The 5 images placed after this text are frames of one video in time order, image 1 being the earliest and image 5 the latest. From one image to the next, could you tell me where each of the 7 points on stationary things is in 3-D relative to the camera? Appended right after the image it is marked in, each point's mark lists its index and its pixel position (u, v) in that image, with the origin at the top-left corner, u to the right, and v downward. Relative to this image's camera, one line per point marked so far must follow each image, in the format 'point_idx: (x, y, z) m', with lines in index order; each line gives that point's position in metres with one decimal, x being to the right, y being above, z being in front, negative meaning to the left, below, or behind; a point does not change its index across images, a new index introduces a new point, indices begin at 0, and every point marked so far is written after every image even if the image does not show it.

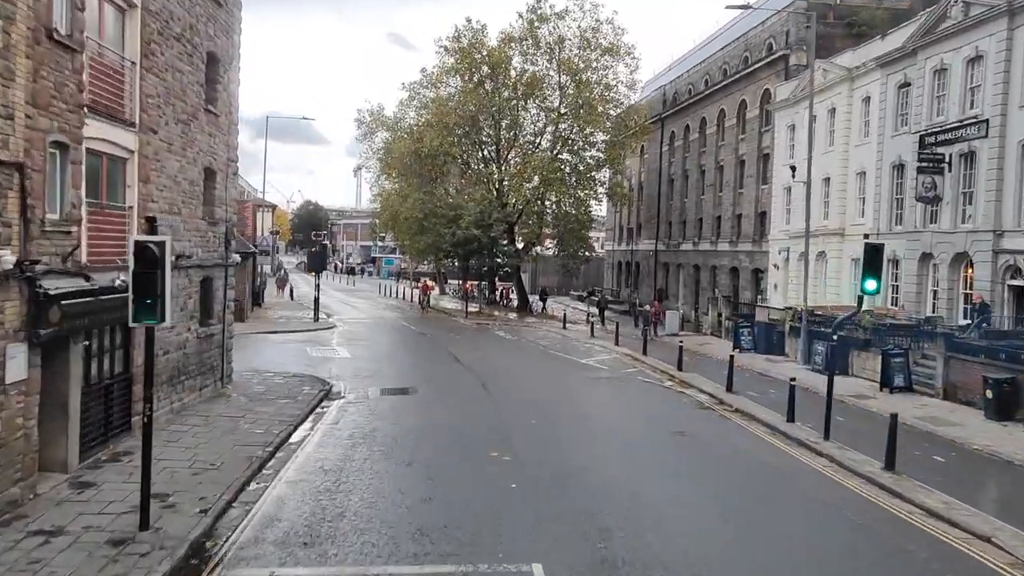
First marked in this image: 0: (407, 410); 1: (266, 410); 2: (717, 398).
0: (-2.1, -2.4, +16.0) m
1: (-4.5, -2.2, +14.9) m
2: (+4.4, -2.4, +17.7) m
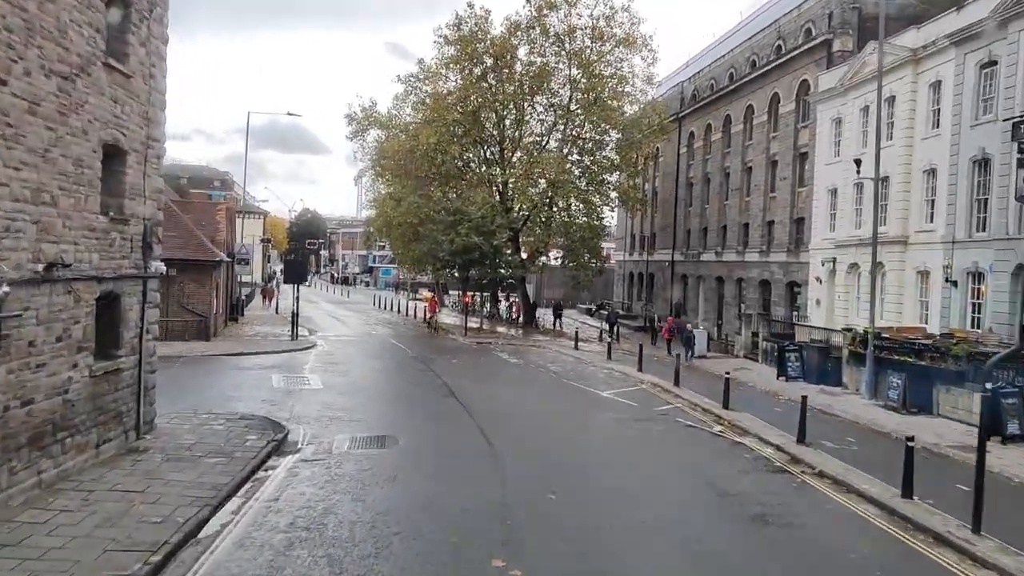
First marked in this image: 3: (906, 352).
0: (-1.9, -2.7, +11.9) m
1: (-4.4, -2.5, +10.8) m
2: (+4.6, -2.7, +13.6) m
3: (+9.4, -1.5, +19.3) m
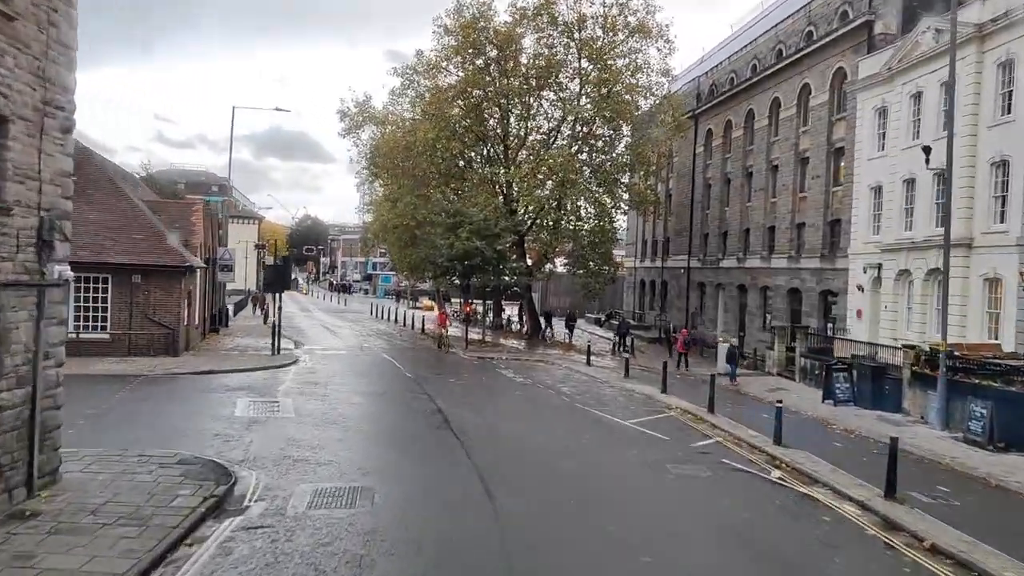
0: (-1.8, -2.8, +8.9) m
1: (-4.3, -2.6, +7.8) m
2: (+4.7, -2.9, +10.5) m
3: (+9.6, -1.7, +16.3) m
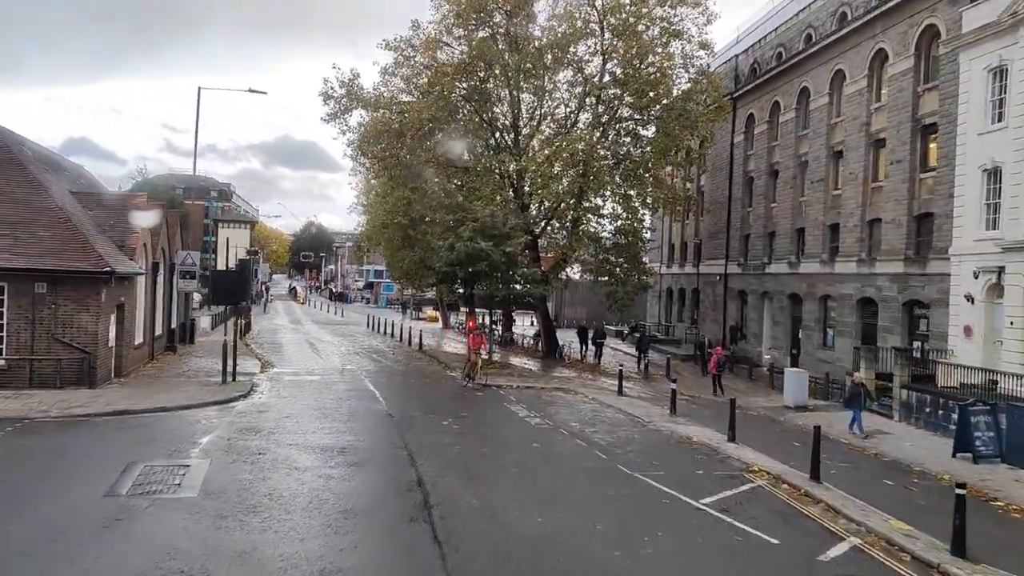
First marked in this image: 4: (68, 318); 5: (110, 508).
0: (-1.7, -2.9, +3.4) m
1: (-4.2, -2.7, +2.3) m
2: (+4.8, -3.0, +4.9) m
3: (+9.8, -1.9, +10.6) m
4: (-10.3, -0.7, +18.9) m
5: (-5.0, -2.7, +10.1) m
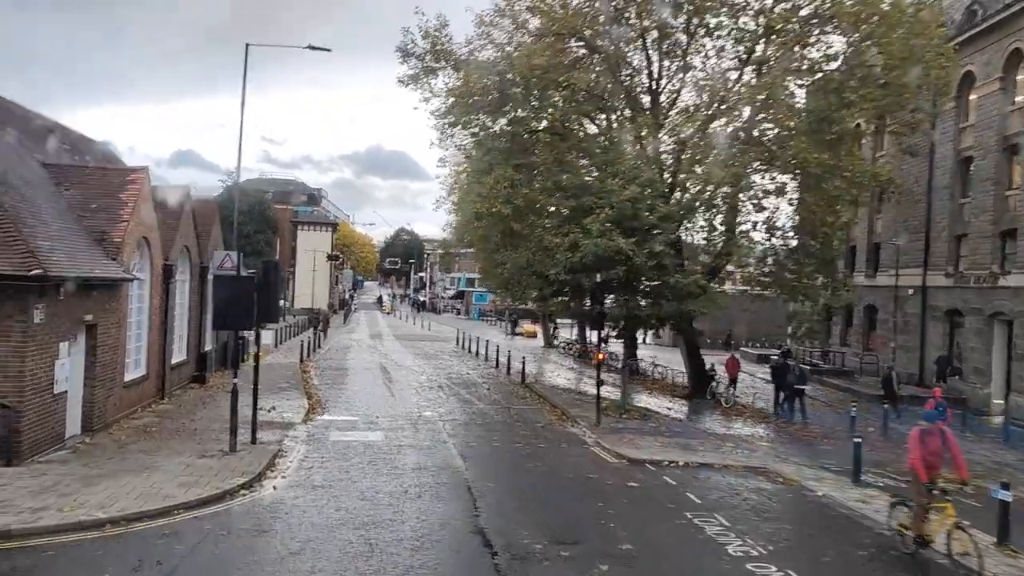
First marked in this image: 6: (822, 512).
0: (-0.9, -3.0, -4.6) m
1: (-3.5, -2.8, -5.4) m
2: (+5.7, -3.2, -3.8) m
3: (+11.3, -2.2, +1.3) m
4: (-7.7, -0.9, +11.8) m
5: (-3.4, -2.9, +2.4) m
6: (+4.0, -3.1, +12.0) m
